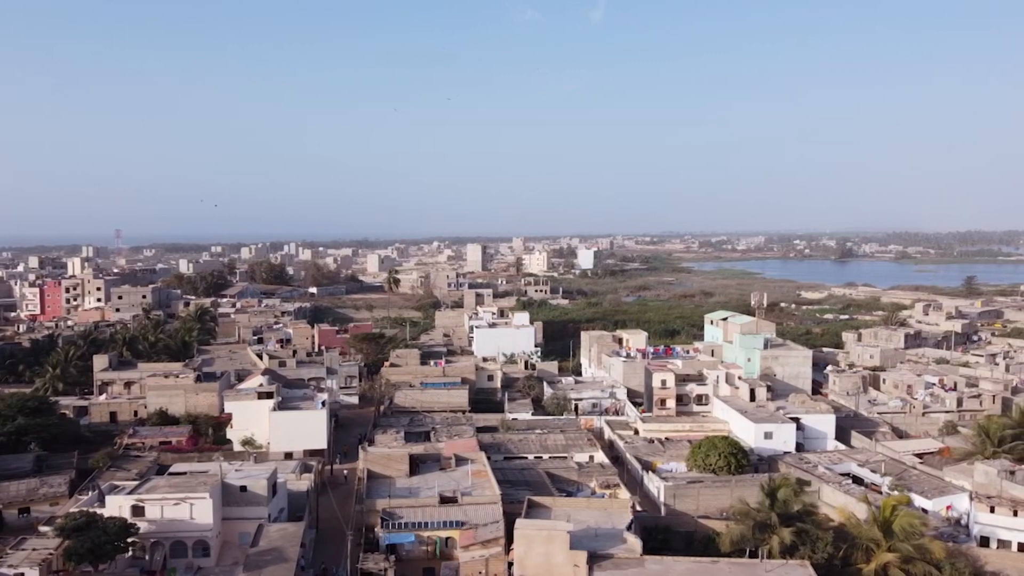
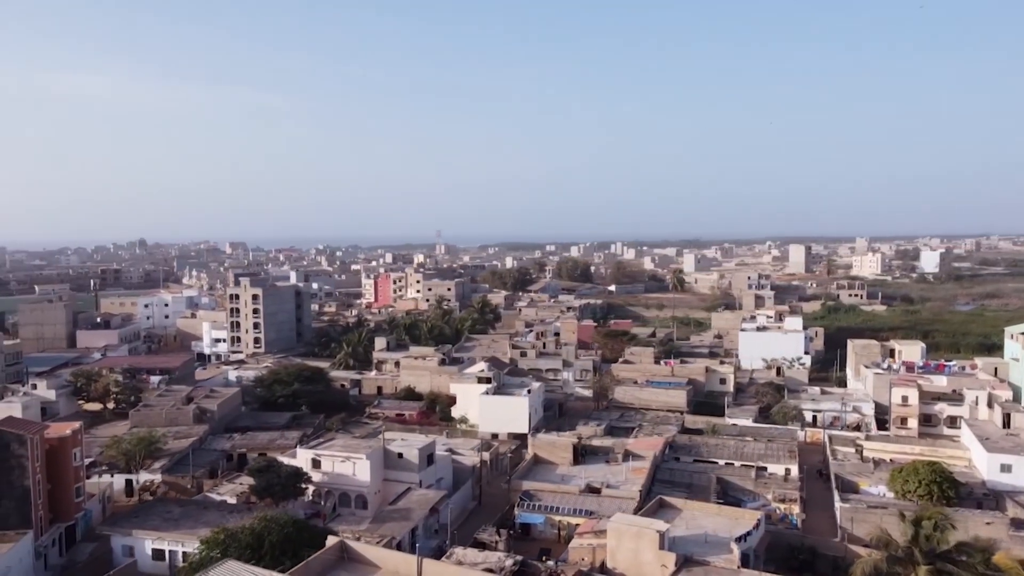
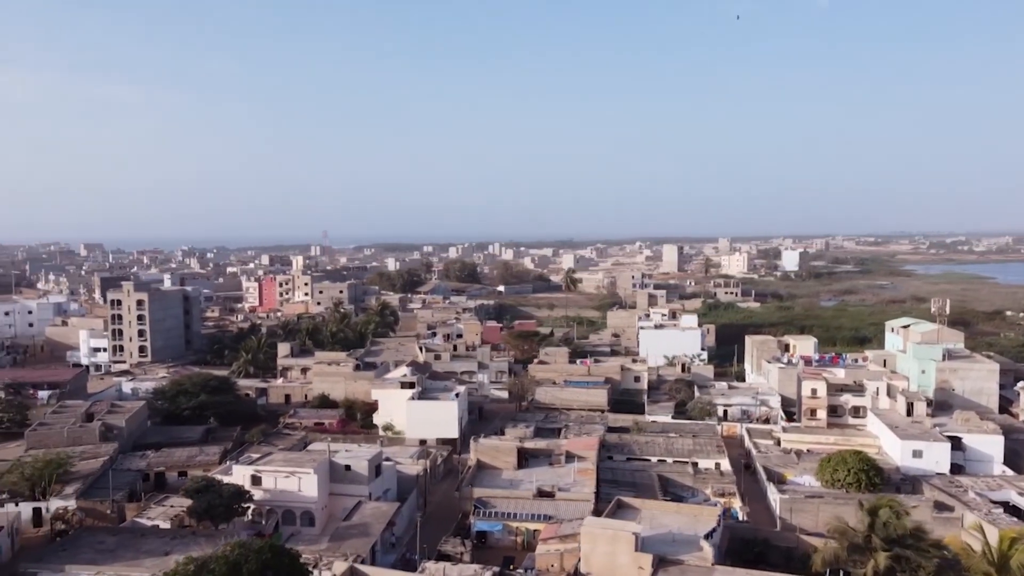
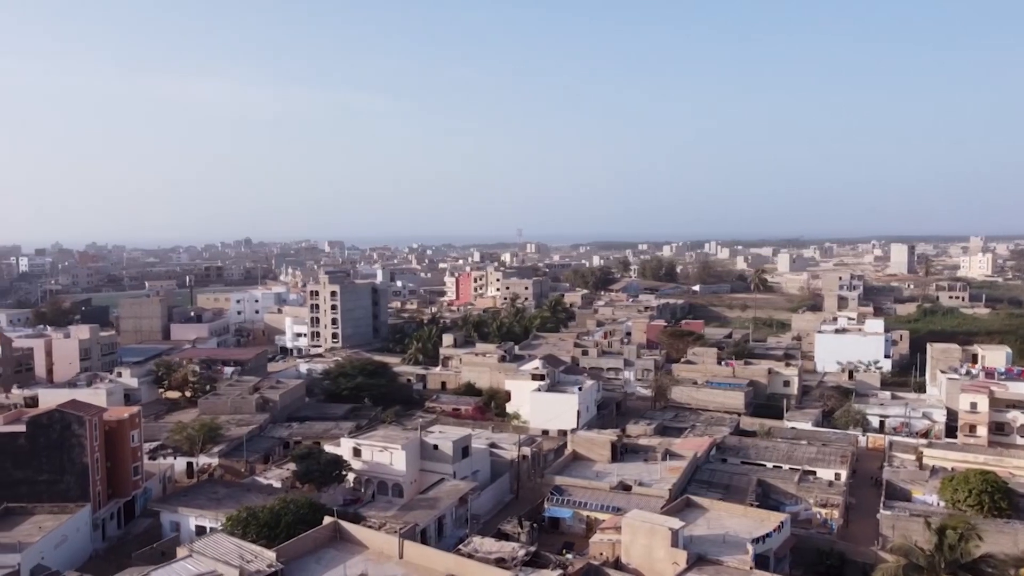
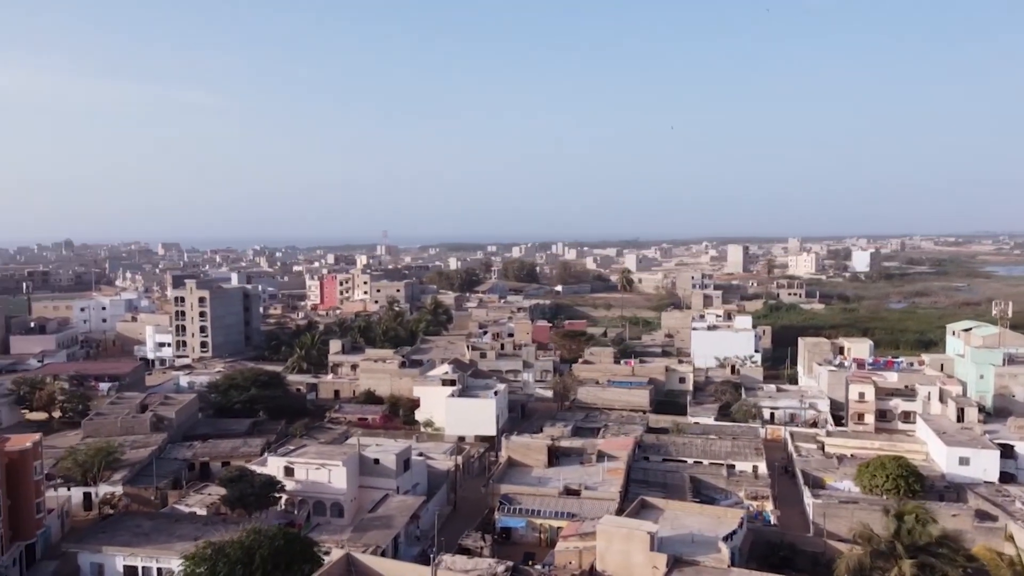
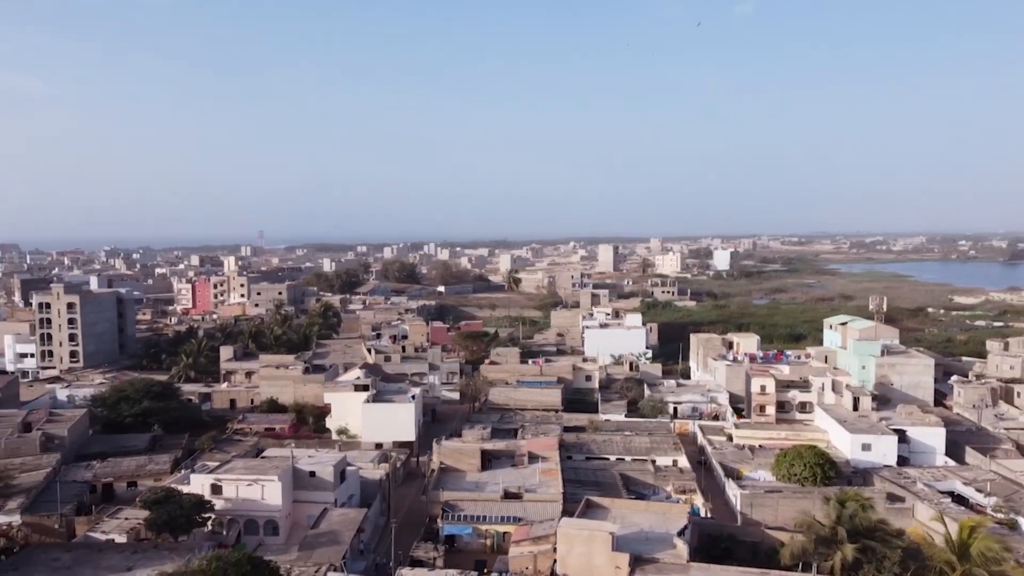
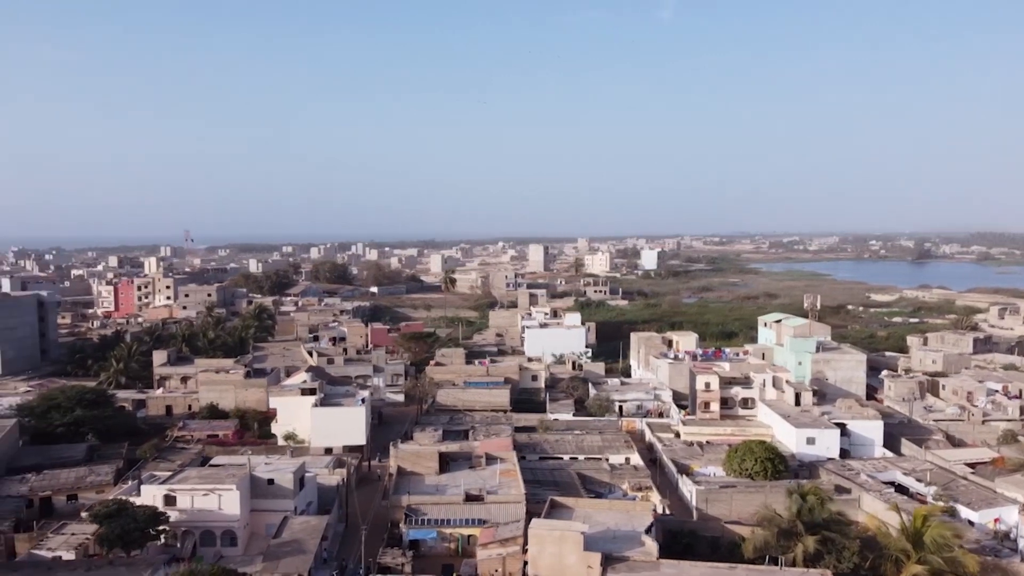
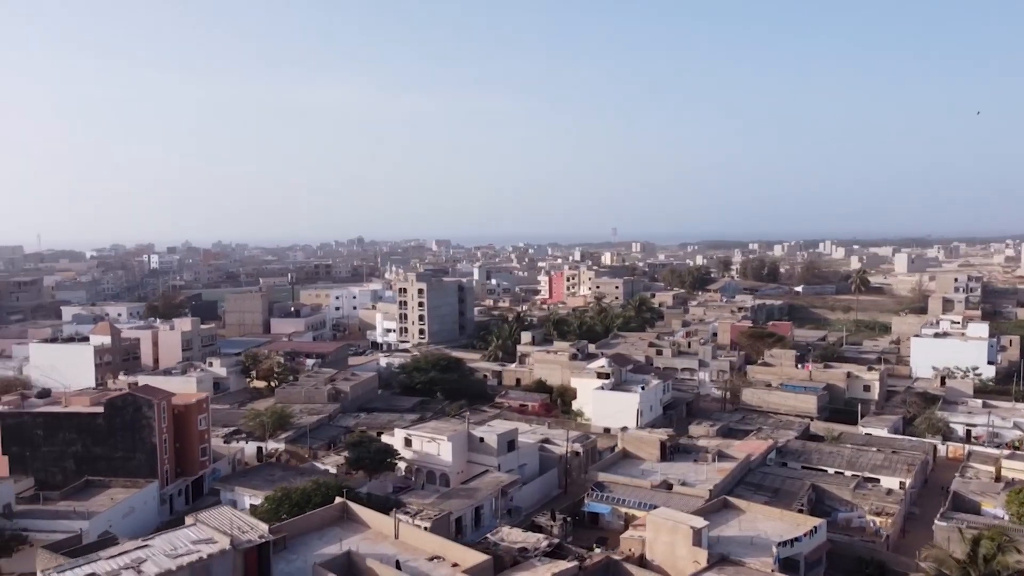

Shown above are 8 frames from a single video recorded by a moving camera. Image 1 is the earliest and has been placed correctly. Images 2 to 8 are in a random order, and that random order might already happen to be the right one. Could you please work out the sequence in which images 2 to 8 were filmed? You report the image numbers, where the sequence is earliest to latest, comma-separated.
7, 6, 3, 5, 2, 4, 8
